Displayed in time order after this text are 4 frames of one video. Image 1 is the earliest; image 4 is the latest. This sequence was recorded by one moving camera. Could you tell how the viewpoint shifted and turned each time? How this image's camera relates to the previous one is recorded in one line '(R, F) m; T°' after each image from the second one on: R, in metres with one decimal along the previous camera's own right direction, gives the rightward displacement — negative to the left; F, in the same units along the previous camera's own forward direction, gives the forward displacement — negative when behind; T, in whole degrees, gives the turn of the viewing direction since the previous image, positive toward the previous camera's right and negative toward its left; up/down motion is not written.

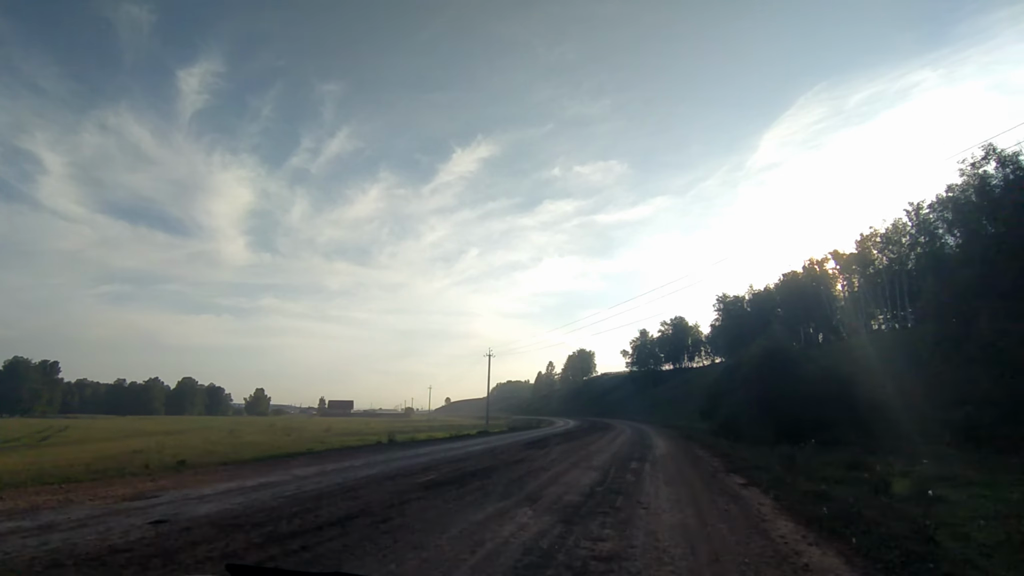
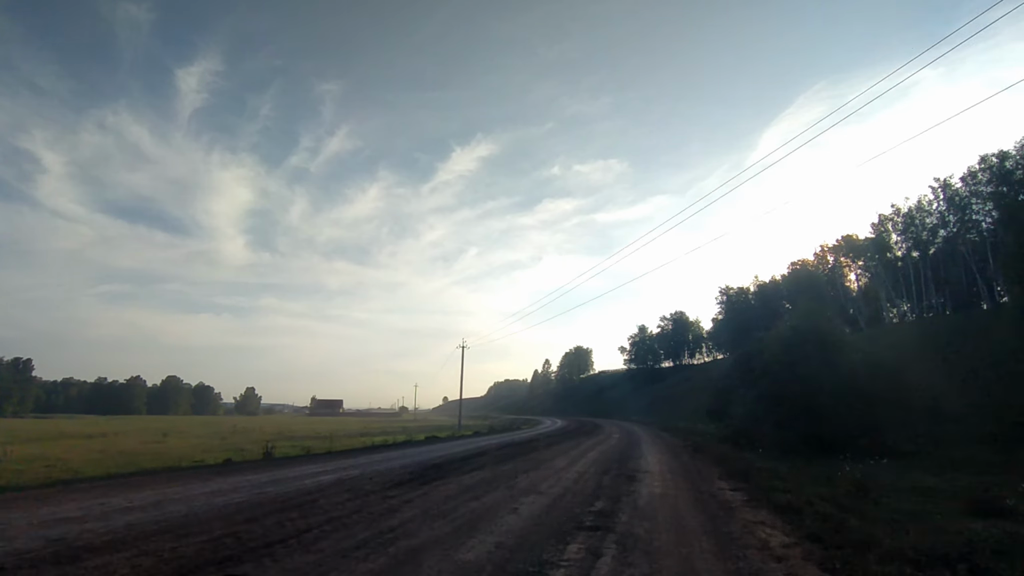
(+0.9, +3.5) m; 0°
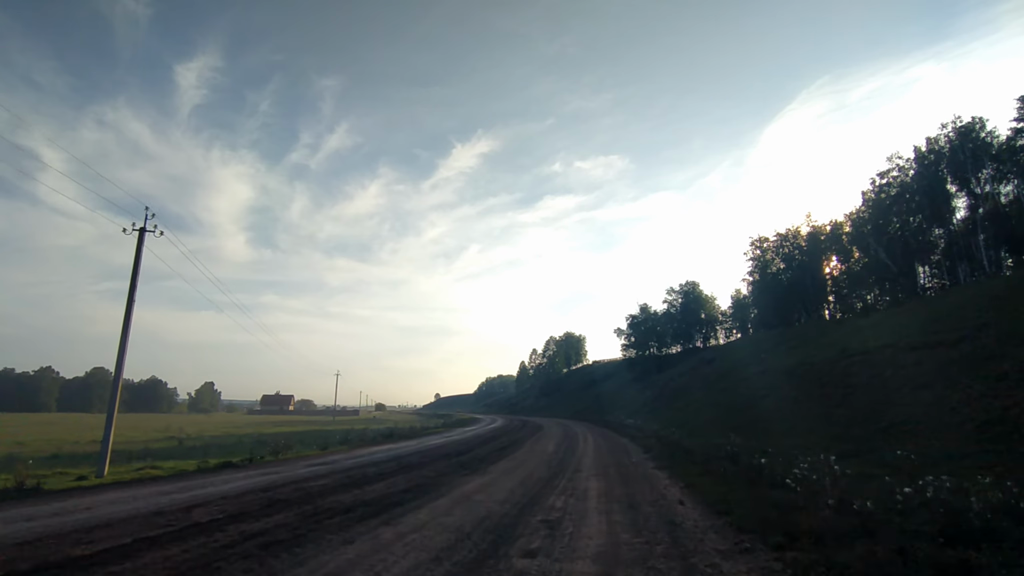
(+3.4, +15.6) m; 0°
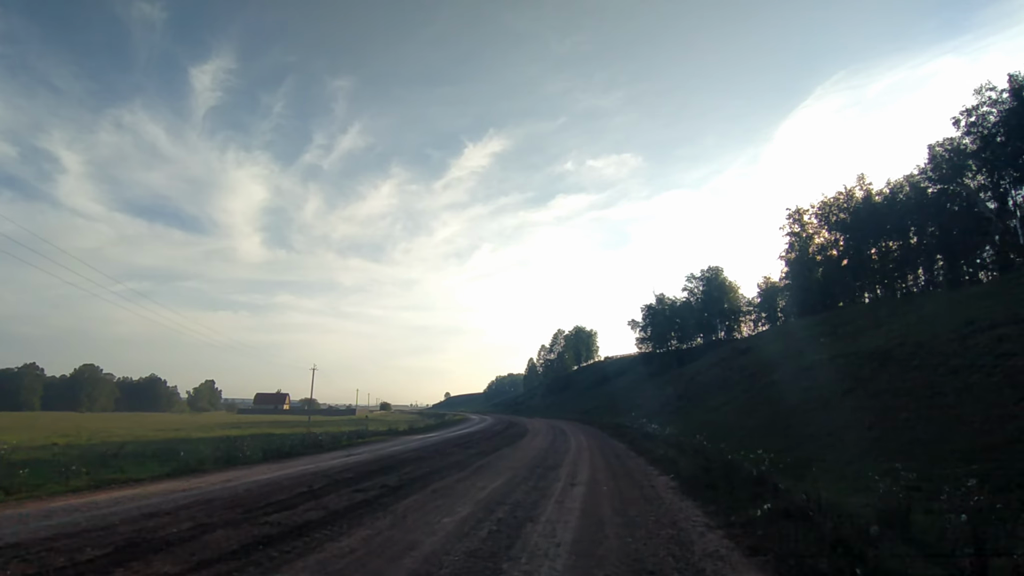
(+0.9, +5.5) m; -1°
